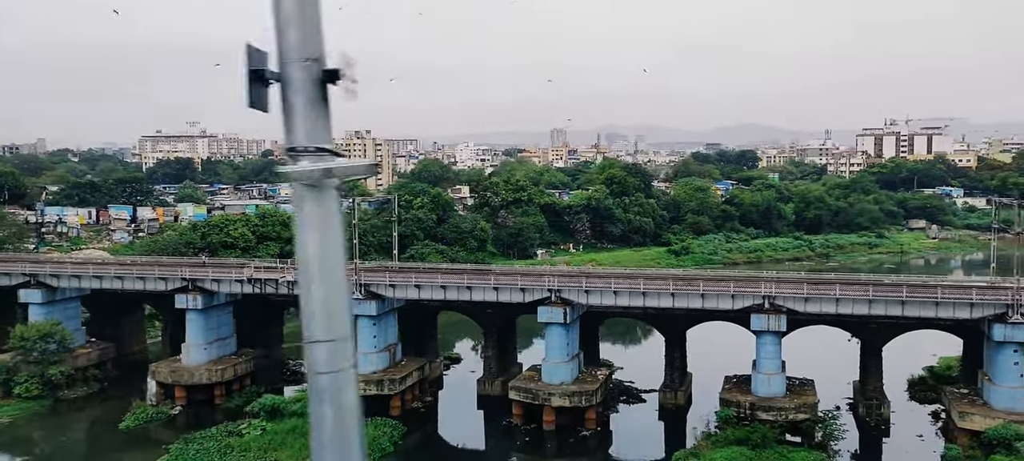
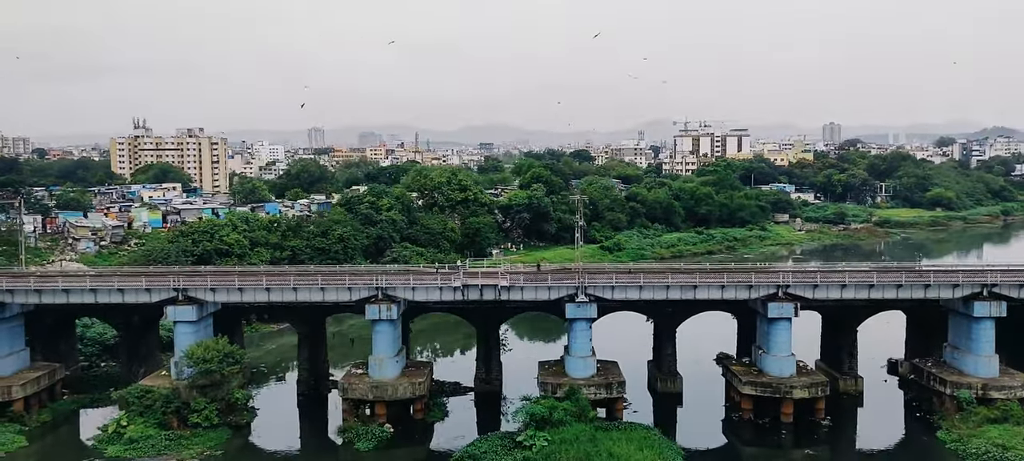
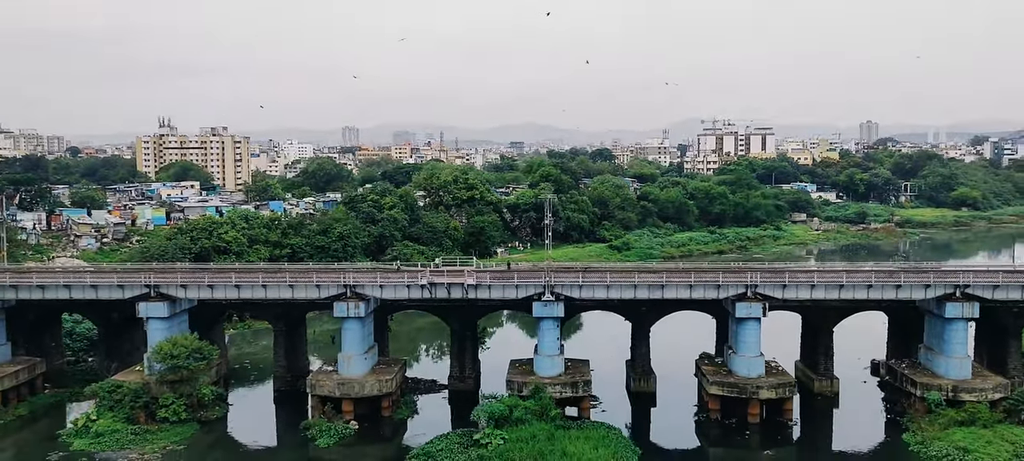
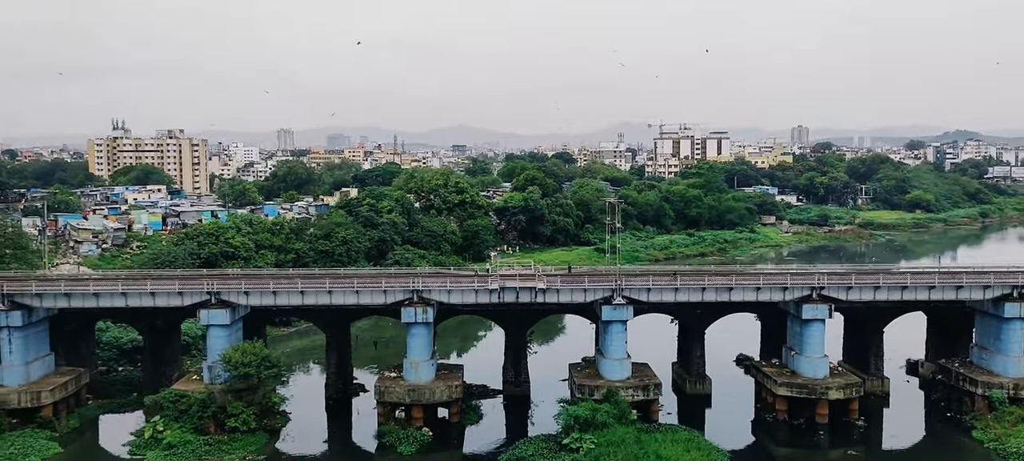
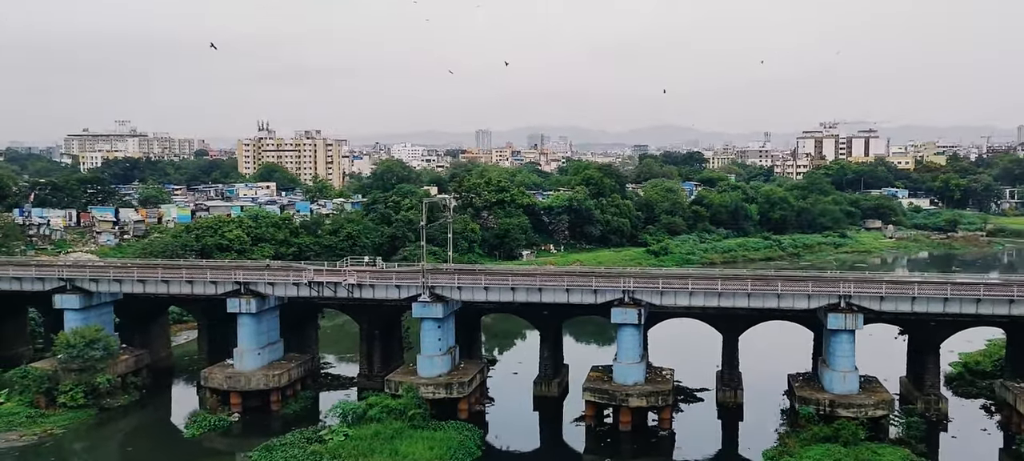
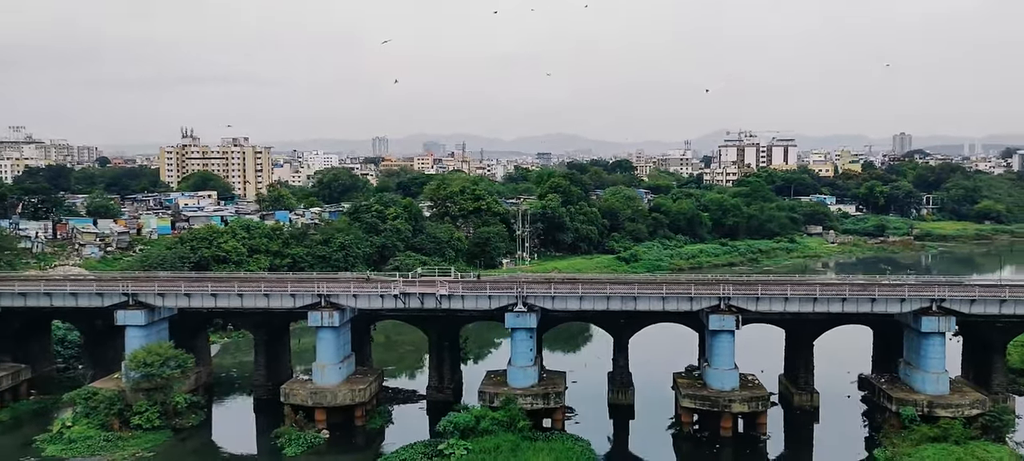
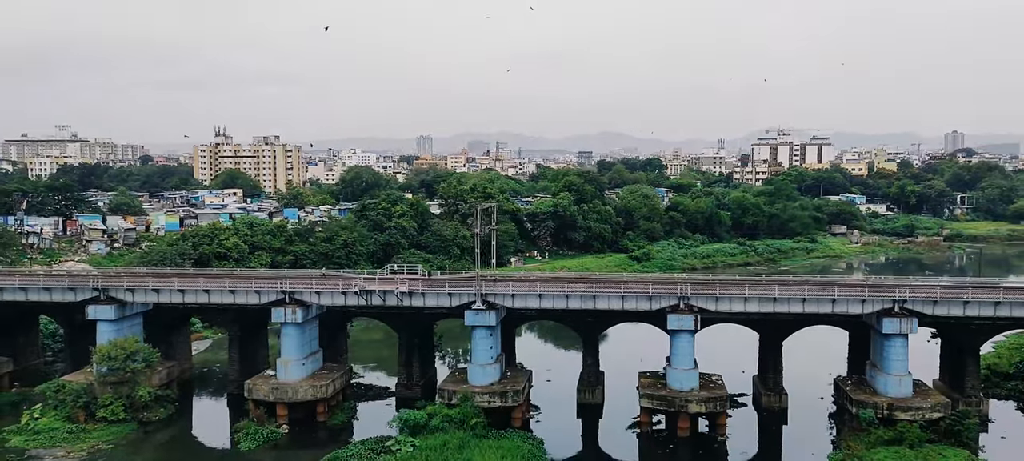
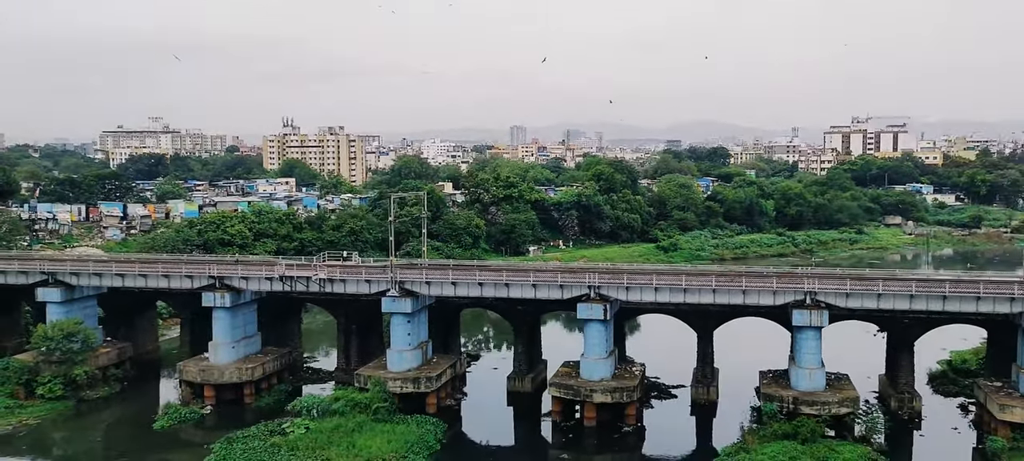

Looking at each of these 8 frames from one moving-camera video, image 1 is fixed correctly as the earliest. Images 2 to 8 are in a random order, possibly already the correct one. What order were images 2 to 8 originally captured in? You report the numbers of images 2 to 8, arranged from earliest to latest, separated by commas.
8, 5, 7, 6, 3, 2, 4
